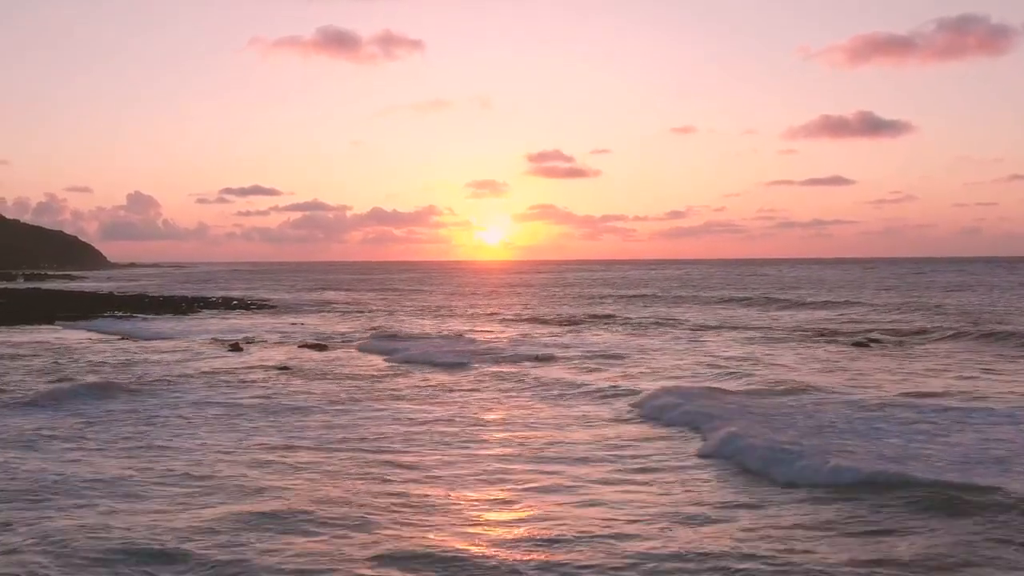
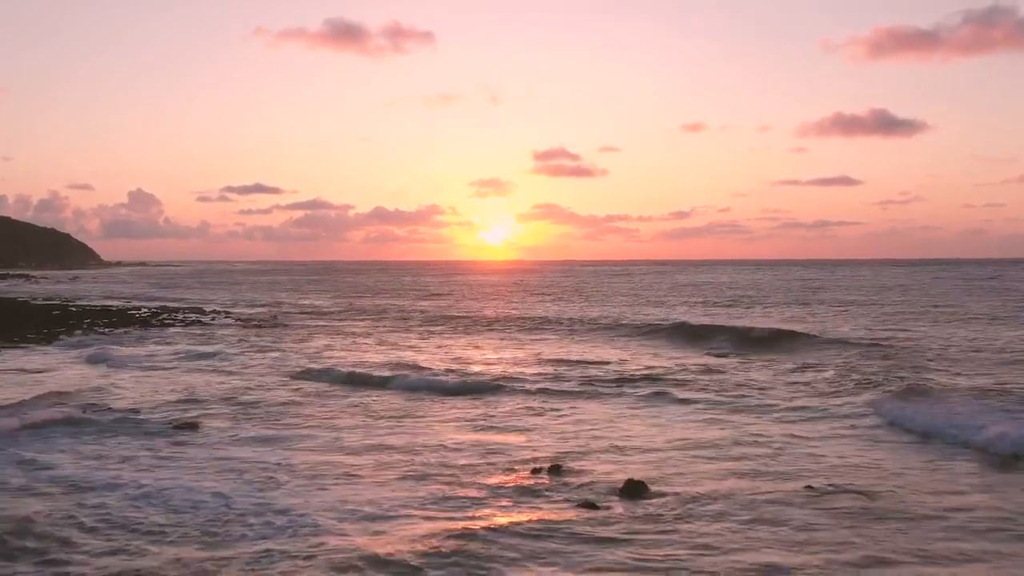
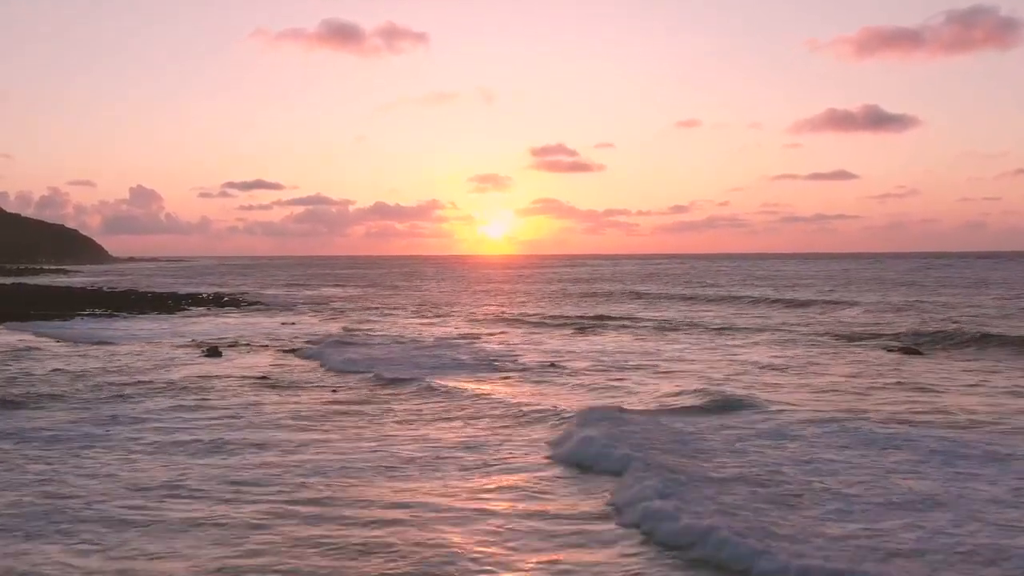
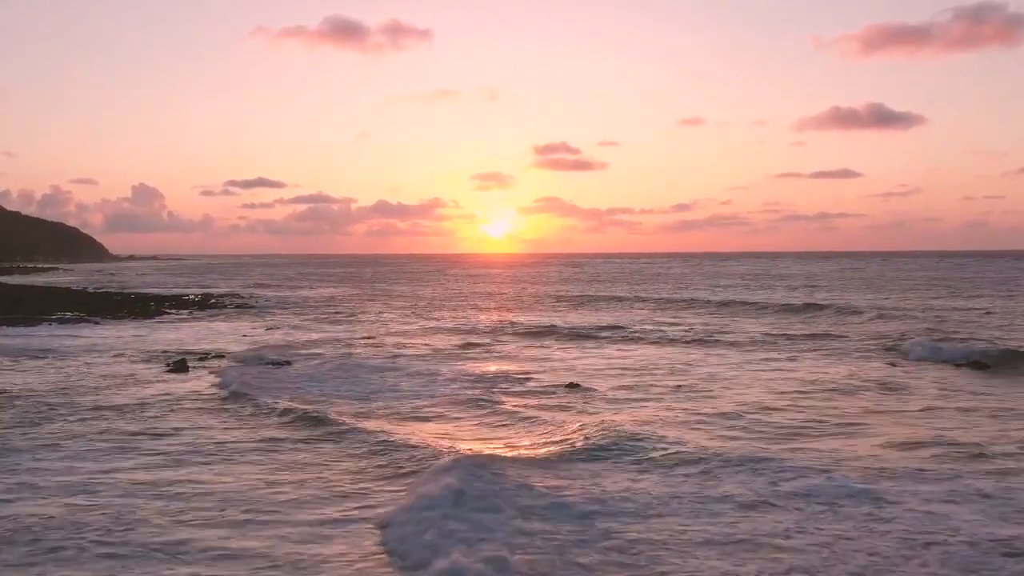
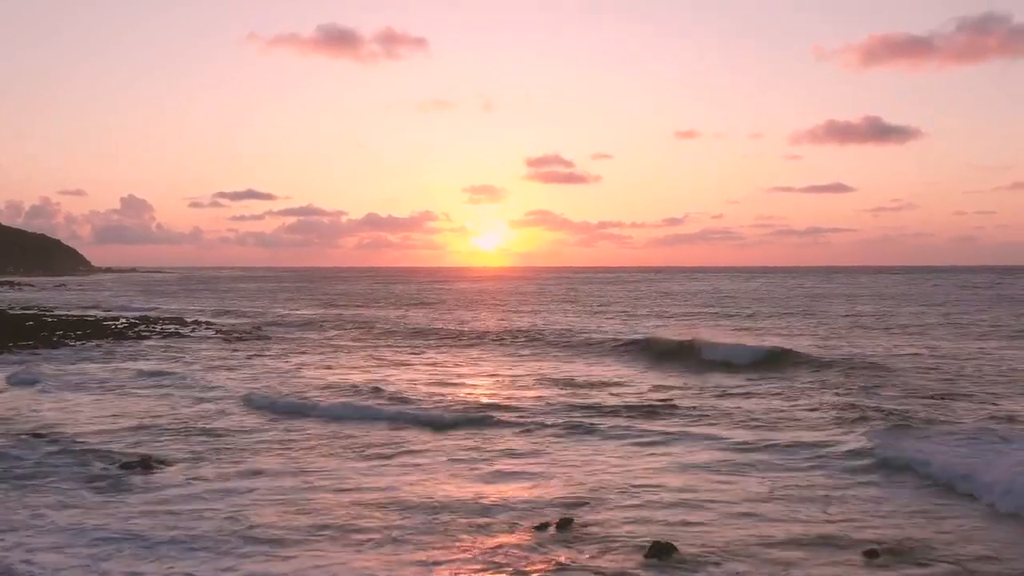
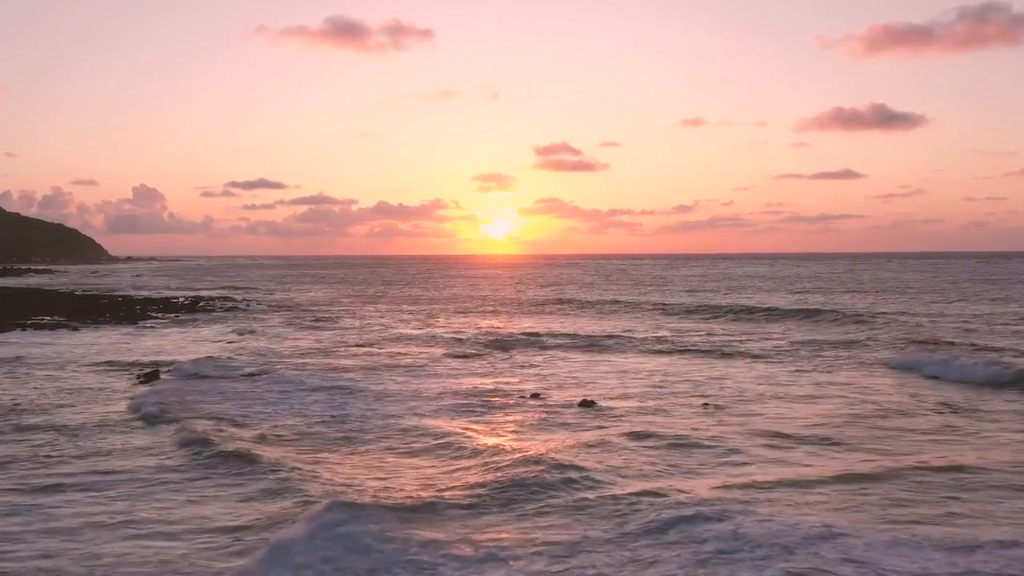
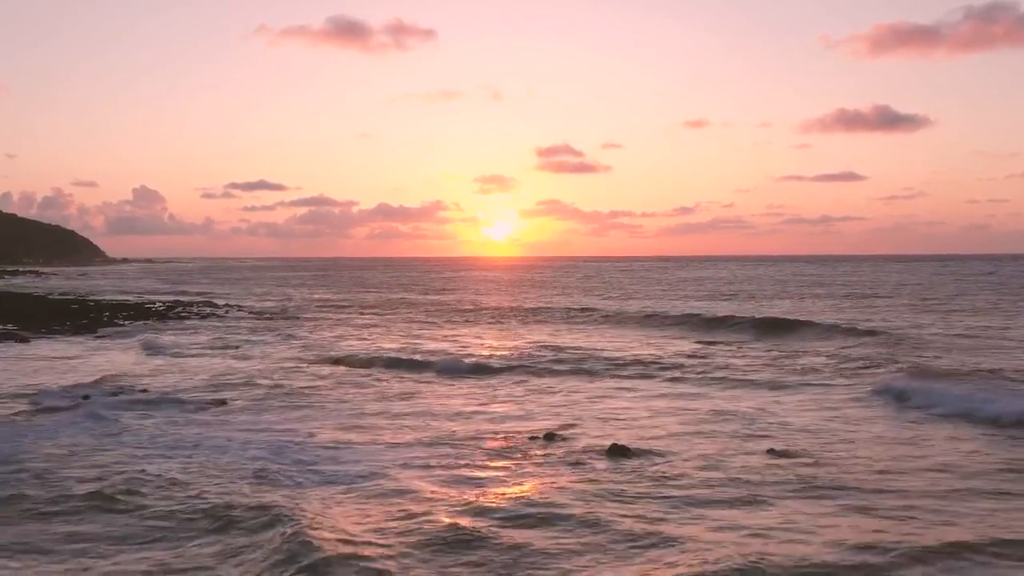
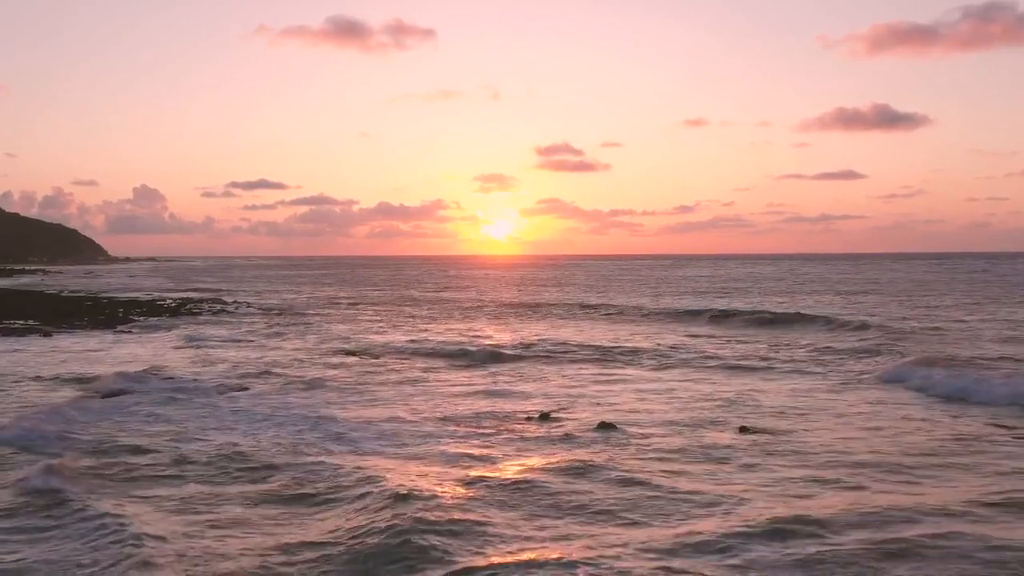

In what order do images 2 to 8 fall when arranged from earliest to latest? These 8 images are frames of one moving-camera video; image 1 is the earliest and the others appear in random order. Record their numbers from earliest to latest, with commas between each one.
3, 4, 6, 8, 7, 2, 5
